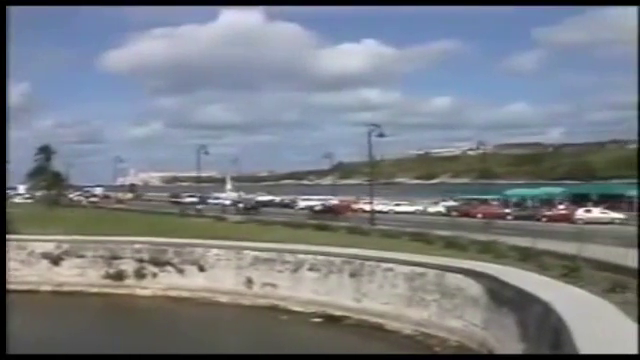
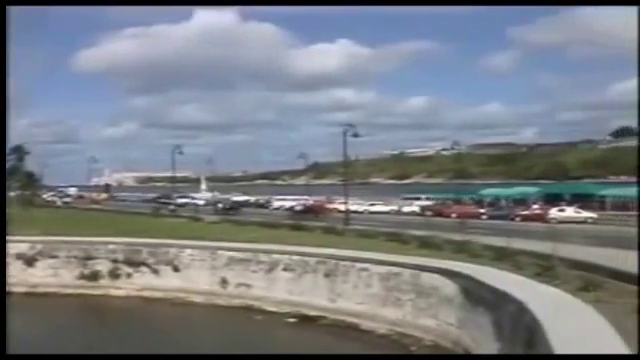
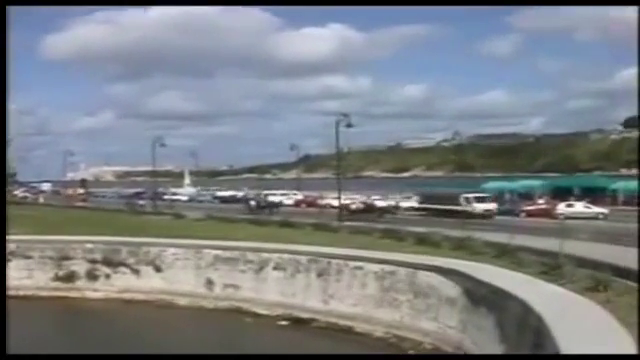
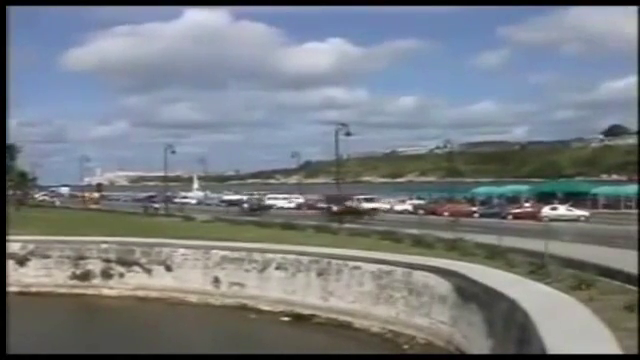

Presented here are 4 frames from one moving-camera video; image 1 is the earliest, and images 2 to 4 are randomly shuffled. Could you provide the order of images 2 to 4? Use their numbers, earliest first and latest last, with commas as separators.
2, 4, 3
